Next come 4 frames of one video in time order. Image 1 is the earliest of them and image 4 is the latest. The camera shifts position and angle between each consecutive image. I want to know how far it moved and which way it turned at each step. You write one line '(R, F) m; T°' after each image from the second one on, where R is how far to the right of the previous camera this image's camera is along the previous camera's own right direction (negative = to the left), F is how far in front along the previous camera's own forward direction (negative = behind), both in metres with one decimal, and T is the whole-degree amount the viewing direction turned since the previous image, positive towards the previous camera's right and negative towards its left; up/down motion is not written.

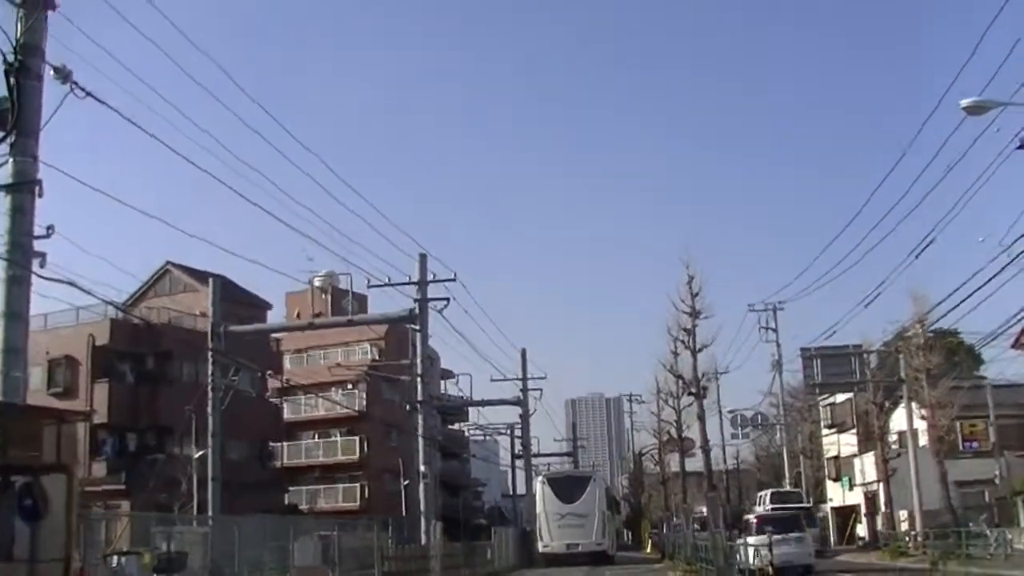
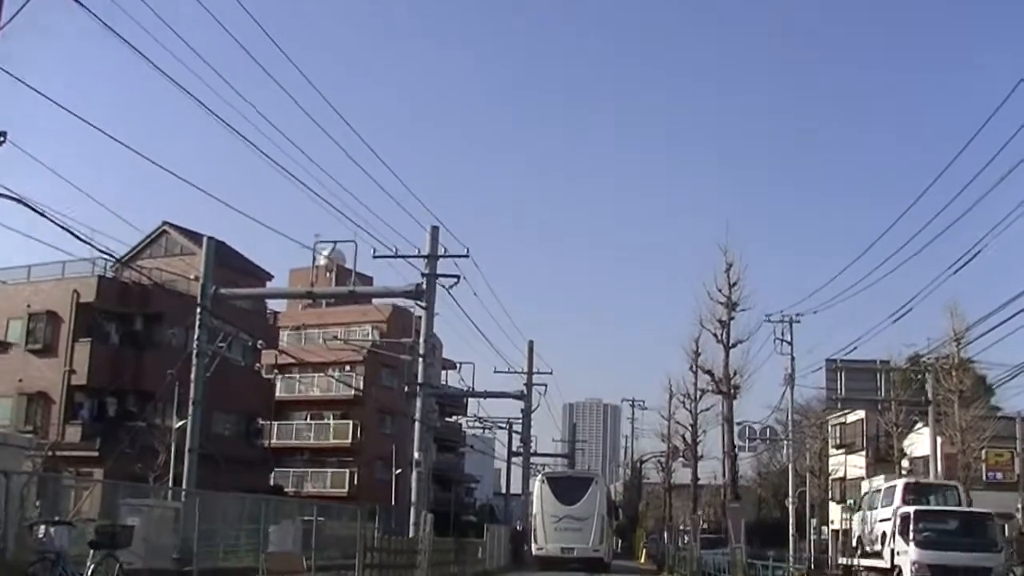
(-0.1, +1.7) m; 0°
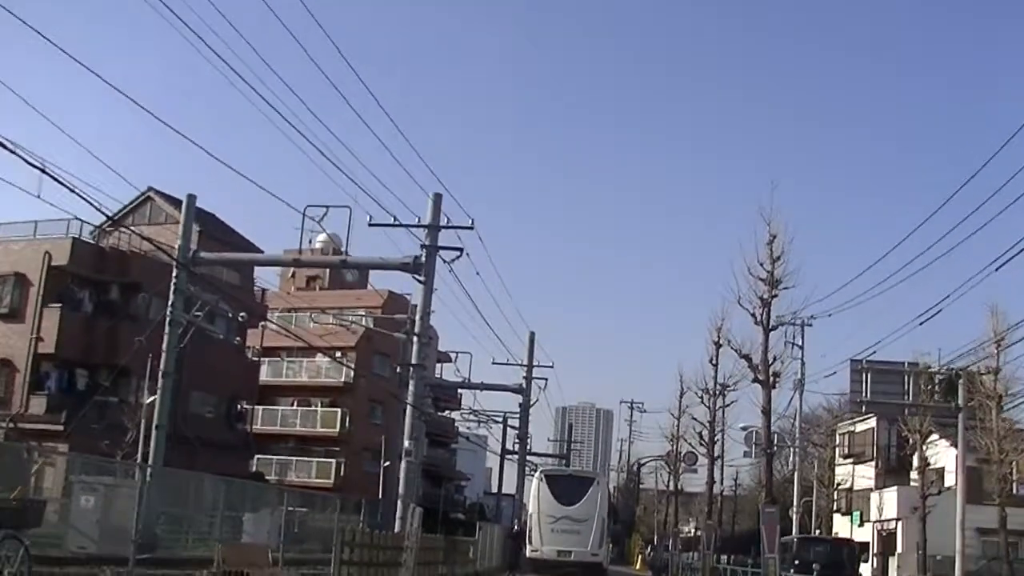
(-0.2, +1.9) m; 0°
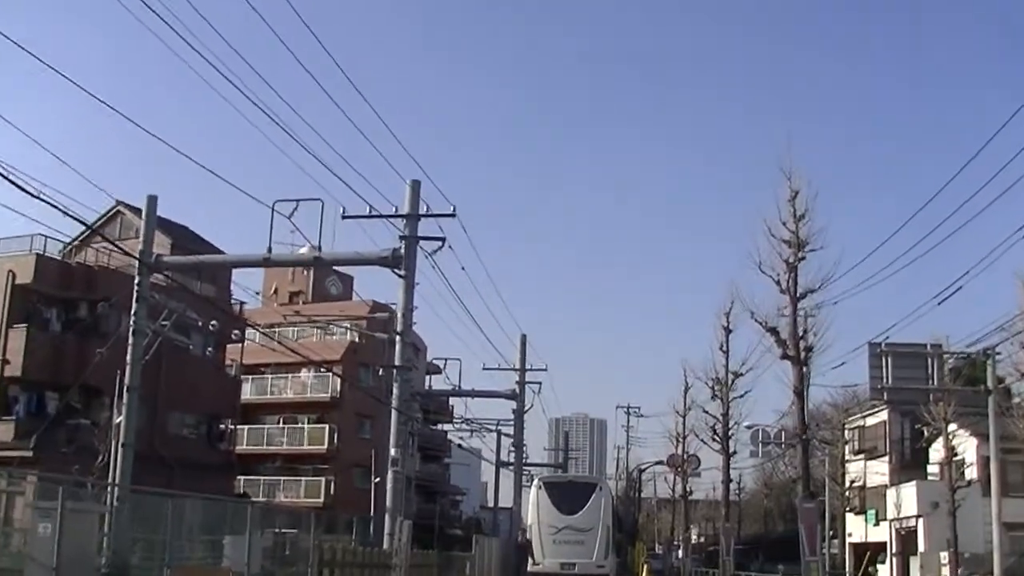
(0.0, +1.4) m; +1°
